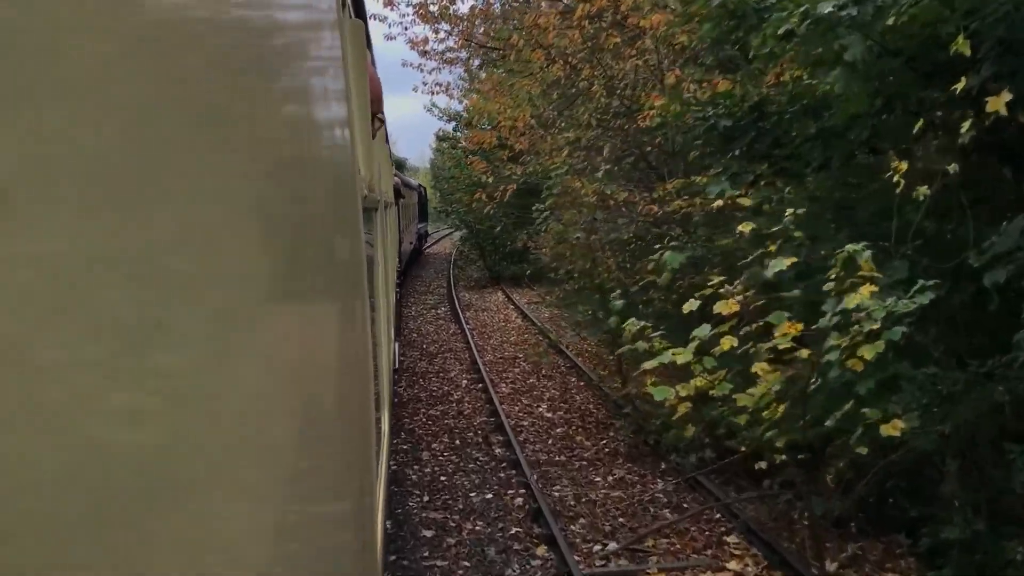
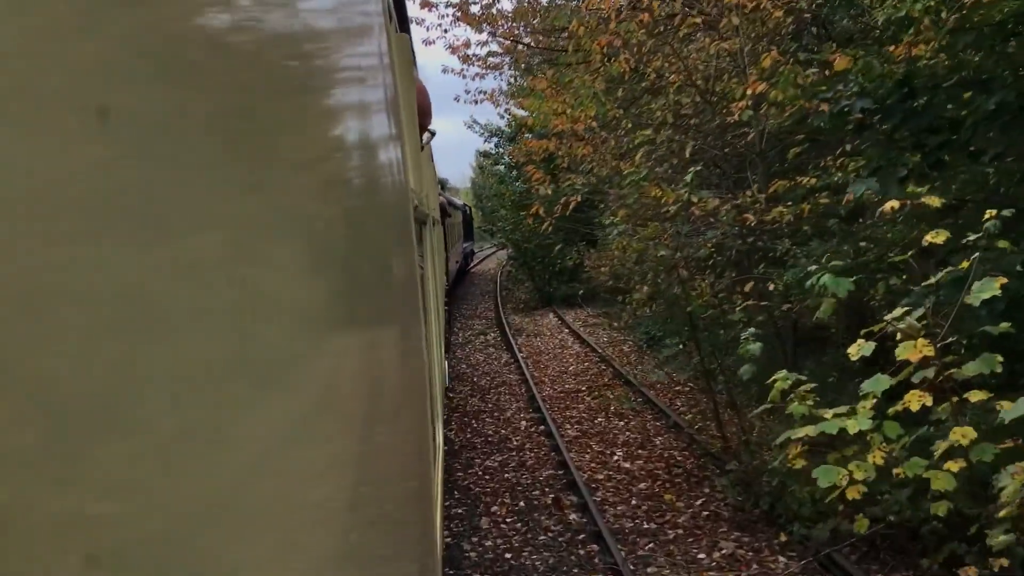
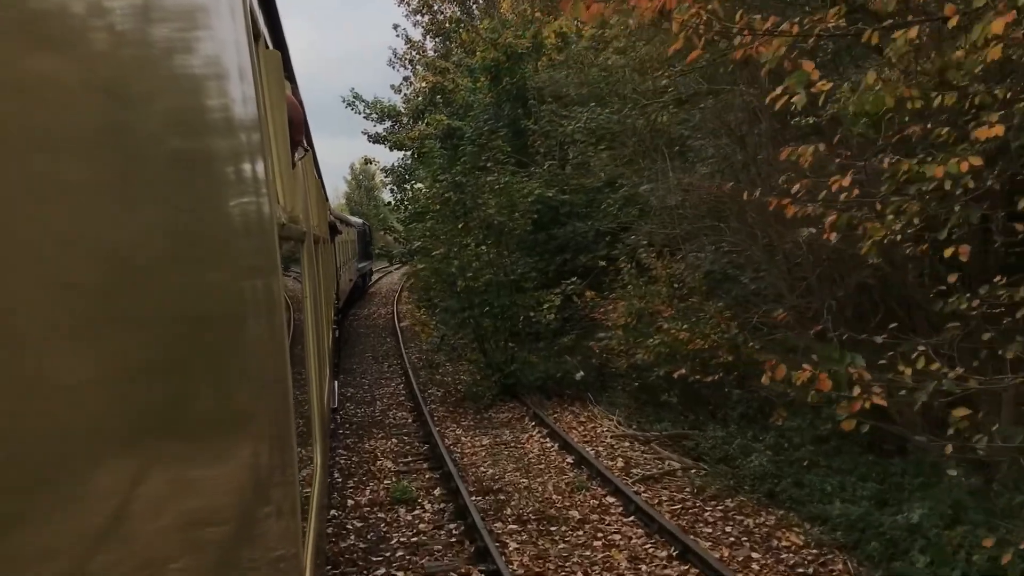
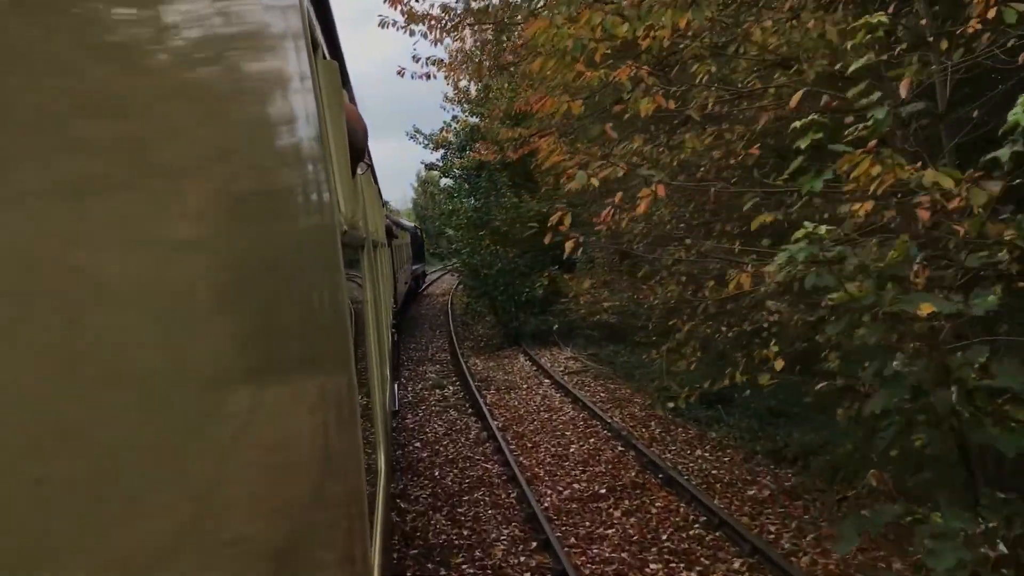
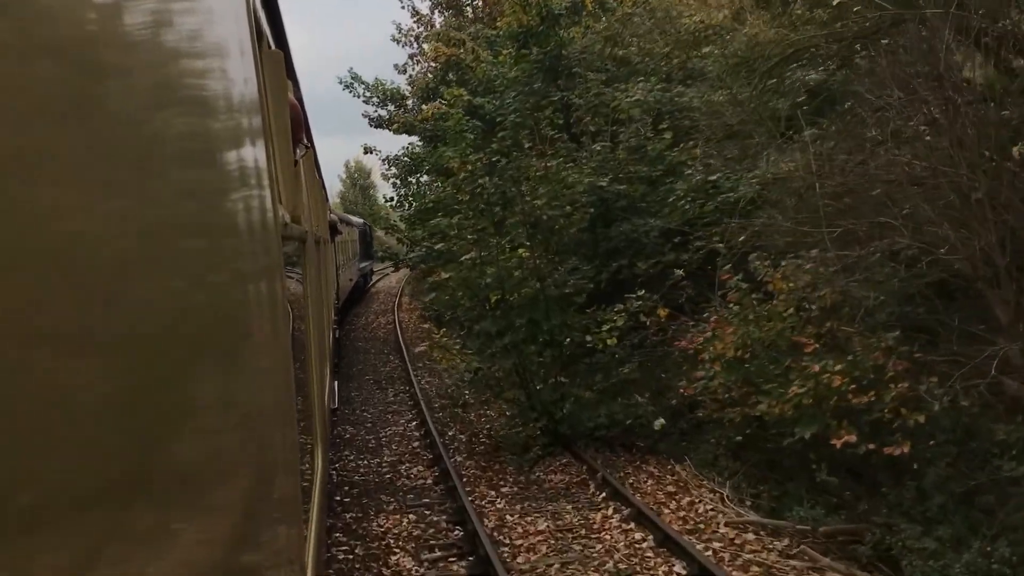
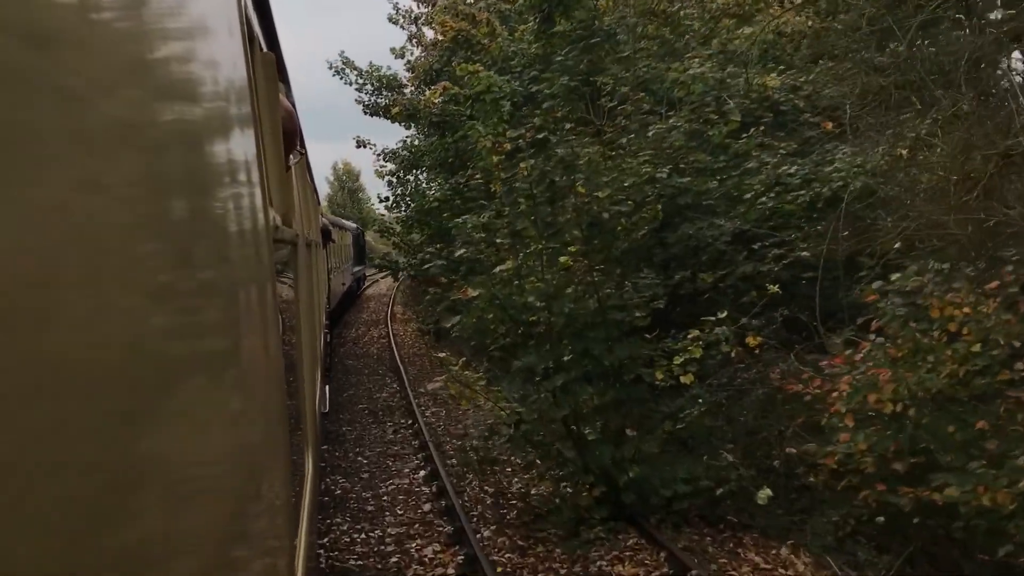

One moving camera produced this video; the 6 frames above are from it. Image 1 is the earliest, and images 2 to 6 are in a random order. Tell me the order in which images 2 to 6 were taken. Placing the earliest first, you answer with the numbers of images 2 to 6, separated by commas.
2, 4, 3, 5, 6
